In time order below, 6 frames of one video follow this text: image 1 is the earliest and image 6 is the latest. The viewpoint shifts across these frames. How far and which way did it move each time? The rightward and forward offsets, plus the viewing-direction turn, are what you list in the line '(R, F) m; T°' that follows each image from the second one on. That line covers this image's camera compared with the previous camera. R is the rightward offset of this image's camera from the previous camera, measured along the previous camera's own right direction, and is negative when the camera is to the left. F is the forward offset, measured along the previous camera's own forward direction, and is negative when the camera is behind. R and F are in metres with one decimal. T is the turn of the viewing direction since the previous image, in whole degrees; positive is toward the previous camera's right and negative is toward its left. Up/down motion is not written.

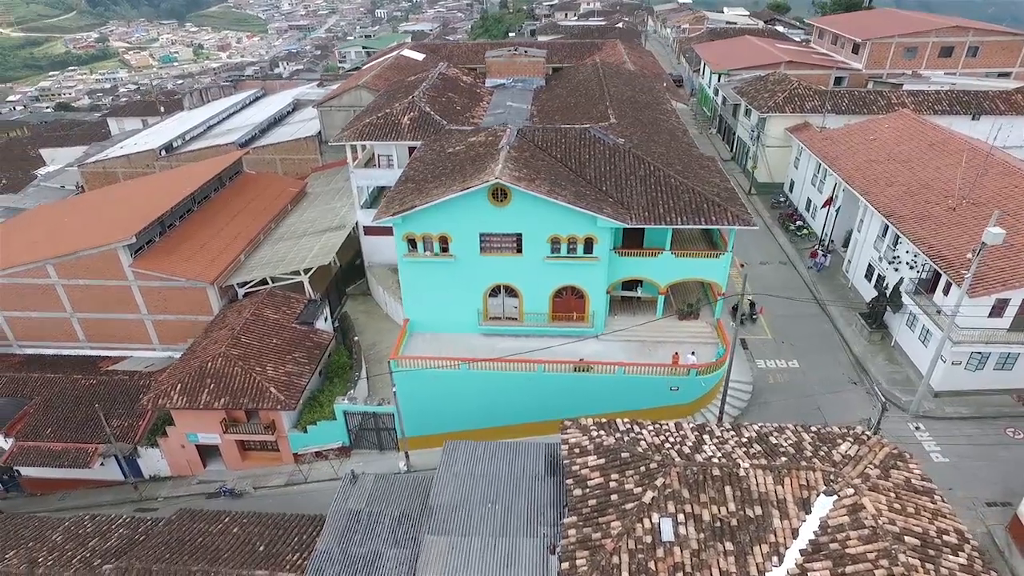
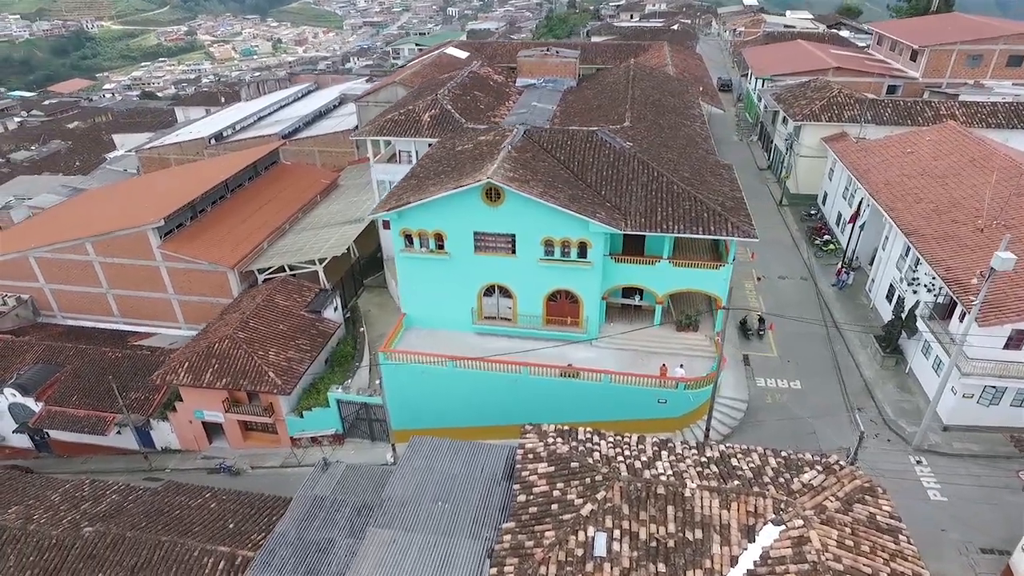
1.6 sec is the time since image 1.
(+2.5, +0.2) m; -5°
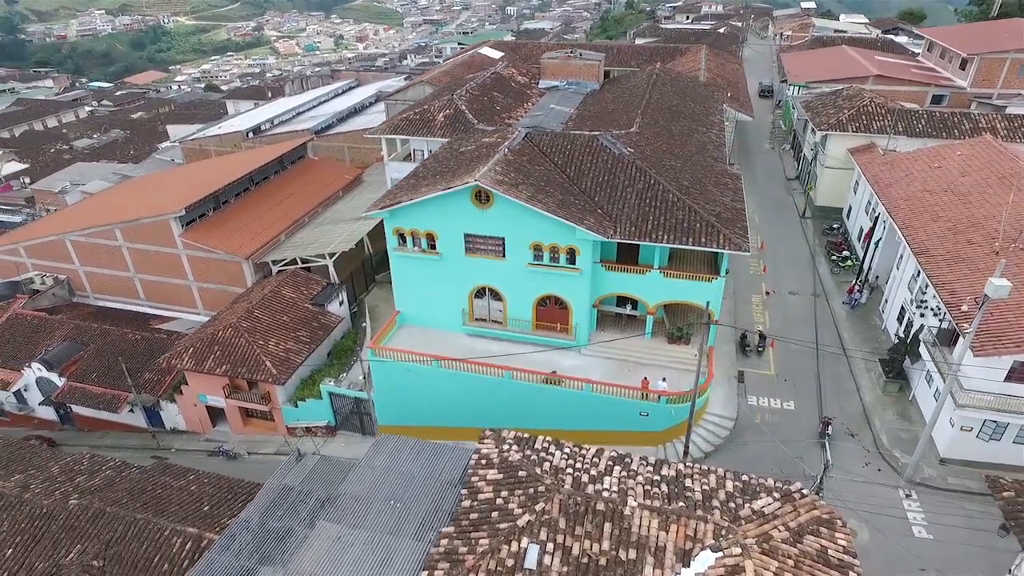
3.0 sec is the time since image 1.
(+2.3, +0.2) m; -4°
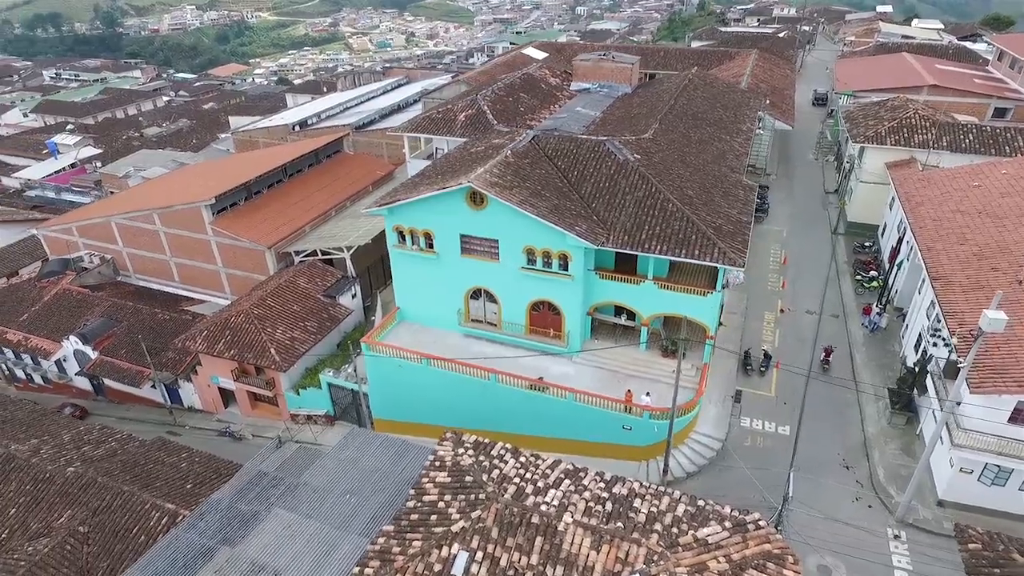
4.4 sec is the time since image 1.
(+2.4, +0.2) m; -5°
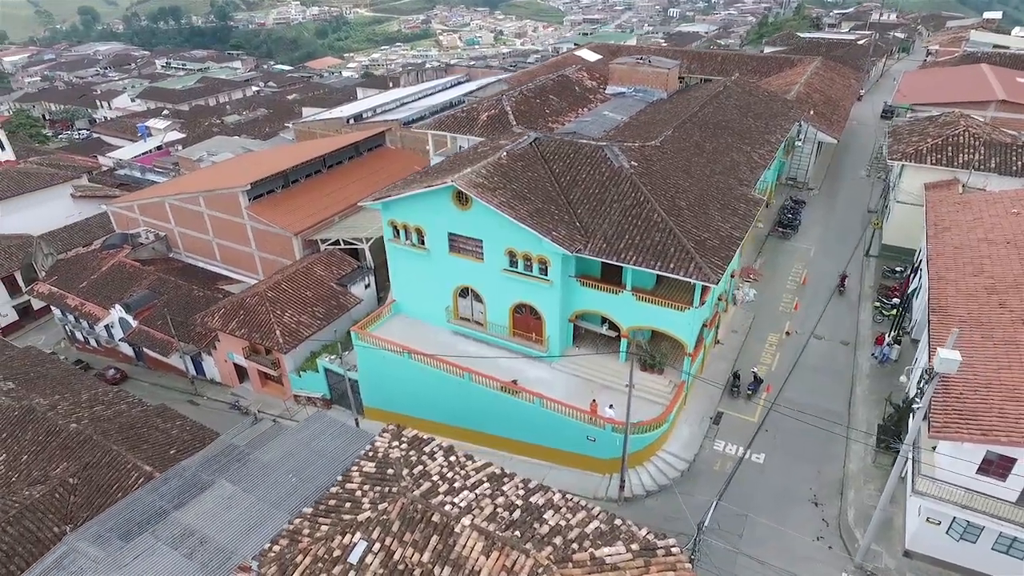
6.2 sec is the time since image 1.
(+3.5, +0.1) m; -7°
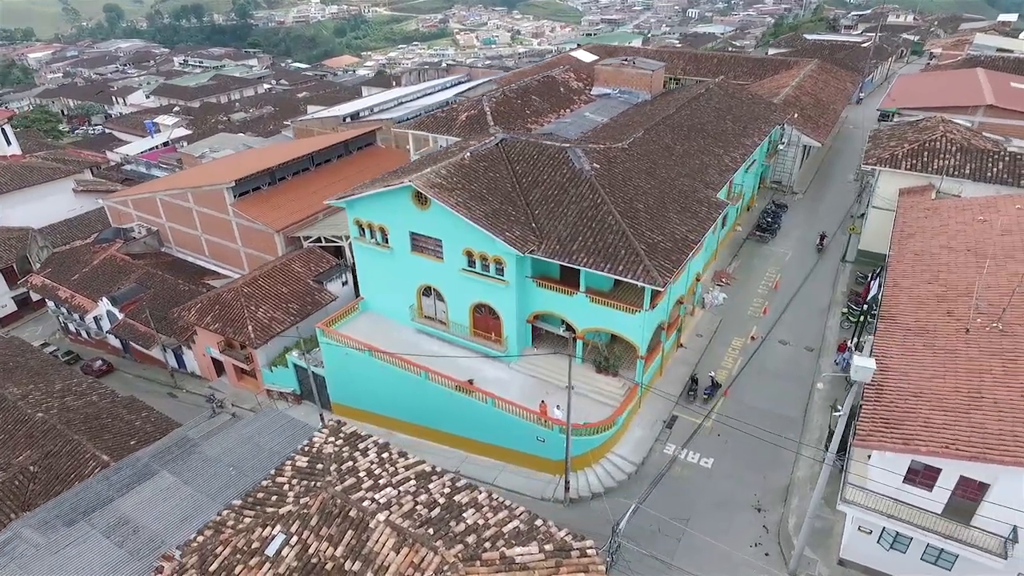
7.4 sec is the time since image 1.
(+2.2, -0.1) m; -1°
